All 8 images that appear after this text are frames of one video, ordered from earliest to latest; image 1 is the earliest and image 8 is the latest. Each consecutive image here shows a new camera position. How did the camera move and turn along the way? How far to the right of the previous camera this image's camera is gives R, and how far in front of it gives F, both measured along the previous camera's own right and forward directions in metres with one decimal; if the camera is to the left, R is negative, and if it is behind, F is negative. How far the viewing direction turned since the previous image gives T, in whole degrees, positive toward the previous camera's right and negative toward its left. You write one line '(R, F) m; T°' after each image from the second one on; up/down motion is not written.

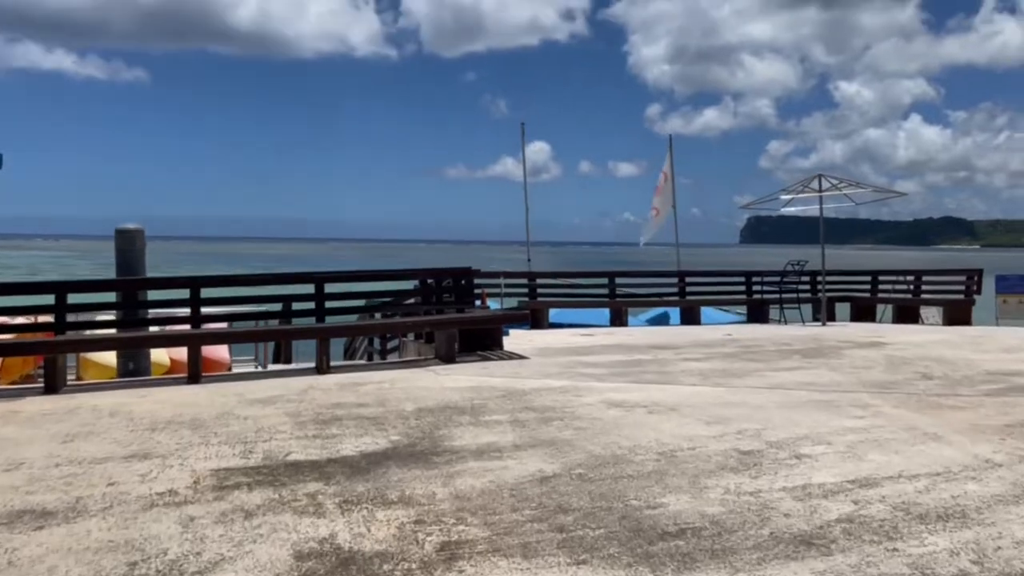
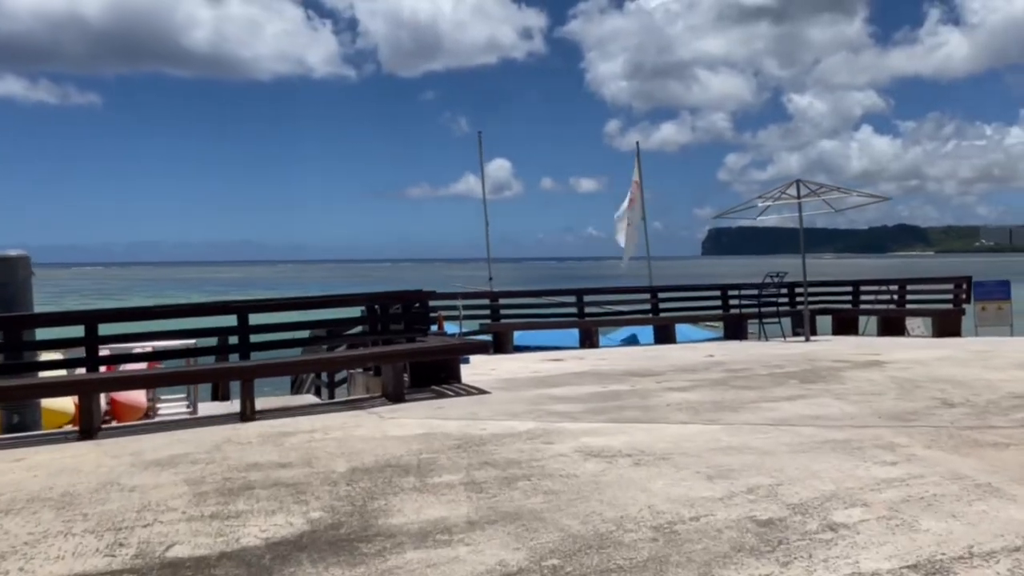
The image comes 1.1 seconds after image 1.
(+0.1, +1.3) m; +2°
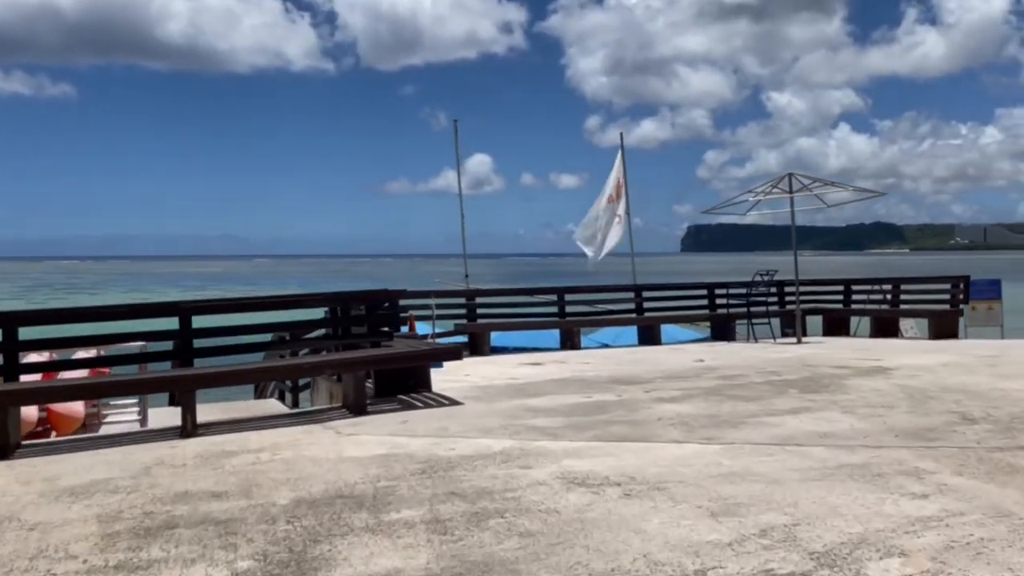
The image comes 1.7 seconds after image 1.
(+0.1, +0.8) m; +1°
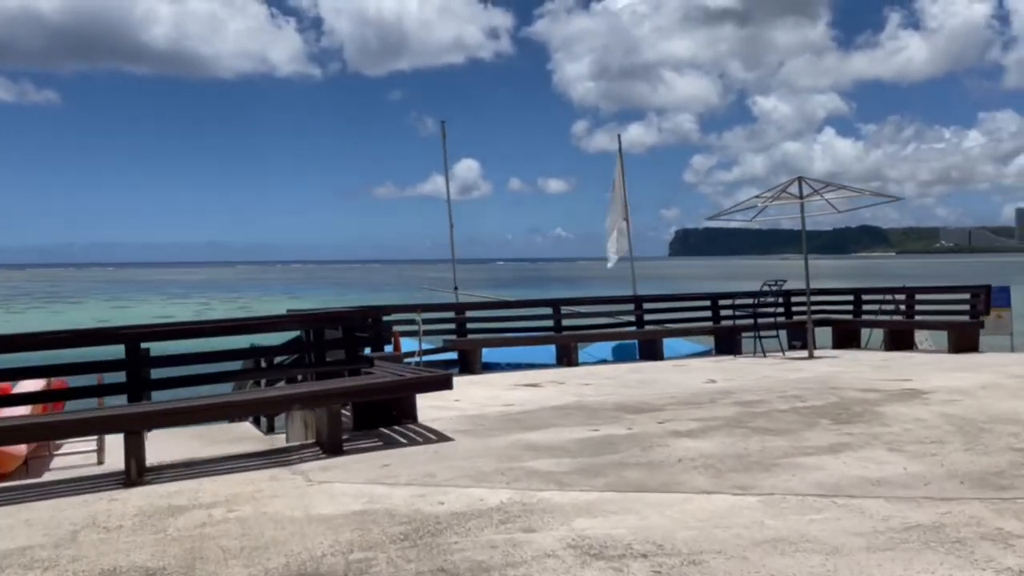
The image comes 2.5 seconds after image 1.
(-0.1, +0.9) m; +1°
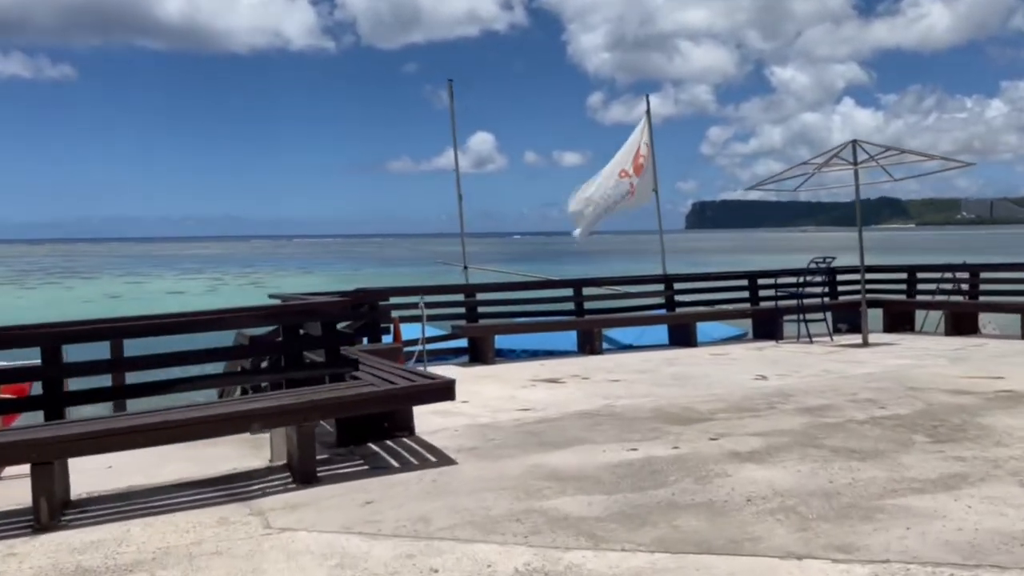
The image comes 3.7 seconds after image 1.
(0.0, +1.4) m; -1°
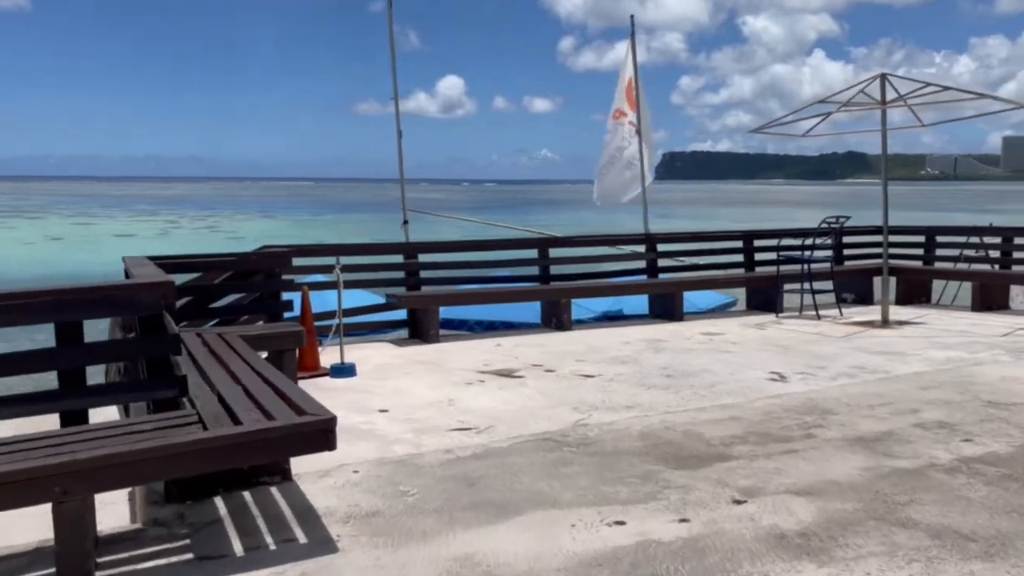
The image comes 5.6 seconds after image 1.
(+0.2, +2.1) m; +2°
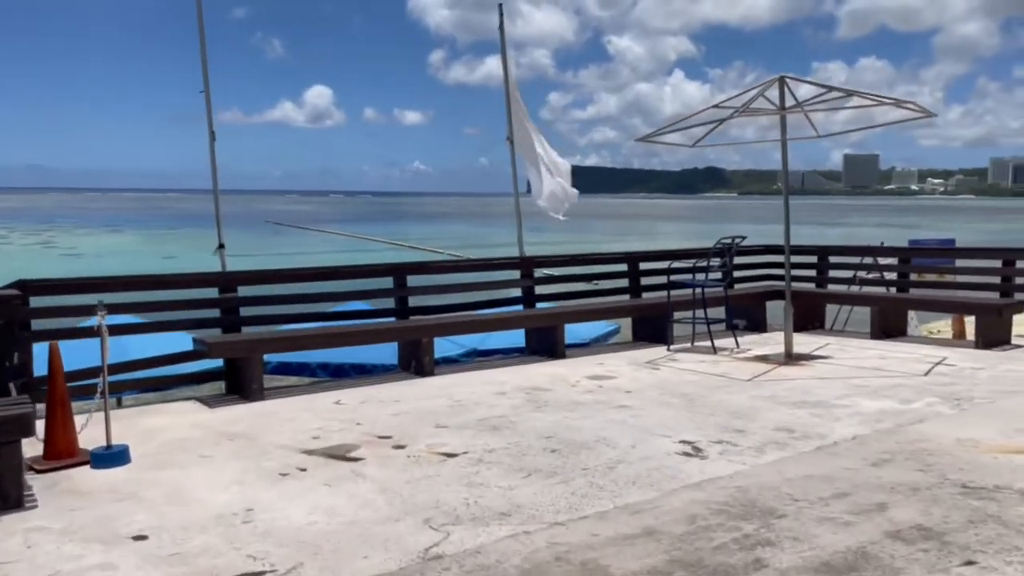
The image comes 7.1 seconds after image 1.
(+0.3, +1.7) m; +9°
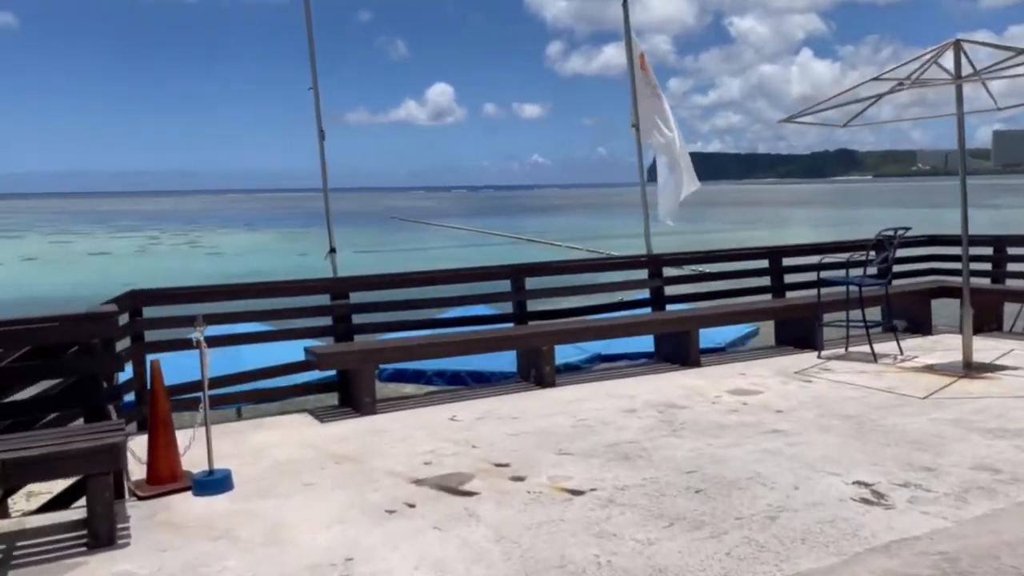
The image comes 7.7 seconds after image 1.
(-0.1, +0.7) m; -8°
